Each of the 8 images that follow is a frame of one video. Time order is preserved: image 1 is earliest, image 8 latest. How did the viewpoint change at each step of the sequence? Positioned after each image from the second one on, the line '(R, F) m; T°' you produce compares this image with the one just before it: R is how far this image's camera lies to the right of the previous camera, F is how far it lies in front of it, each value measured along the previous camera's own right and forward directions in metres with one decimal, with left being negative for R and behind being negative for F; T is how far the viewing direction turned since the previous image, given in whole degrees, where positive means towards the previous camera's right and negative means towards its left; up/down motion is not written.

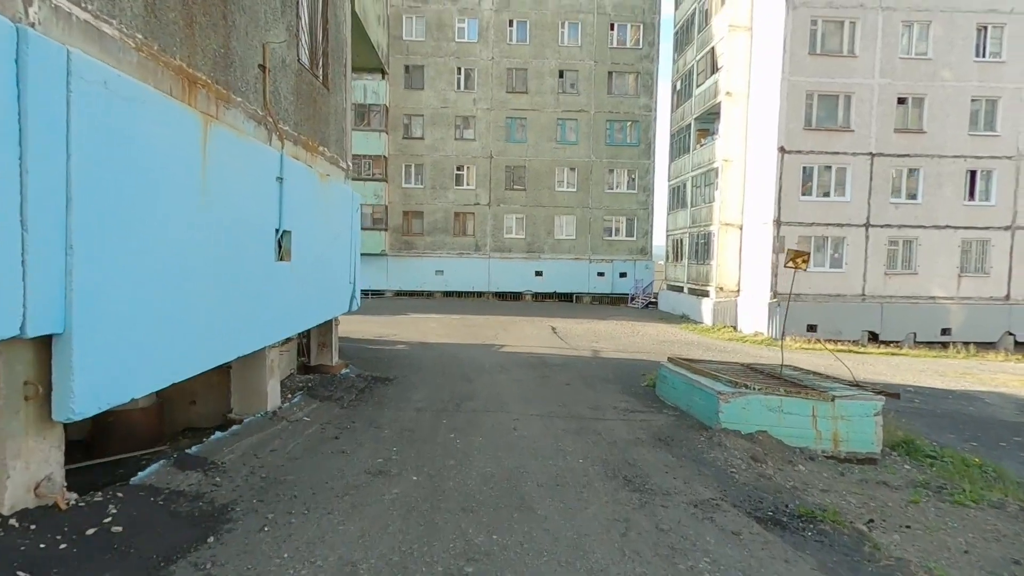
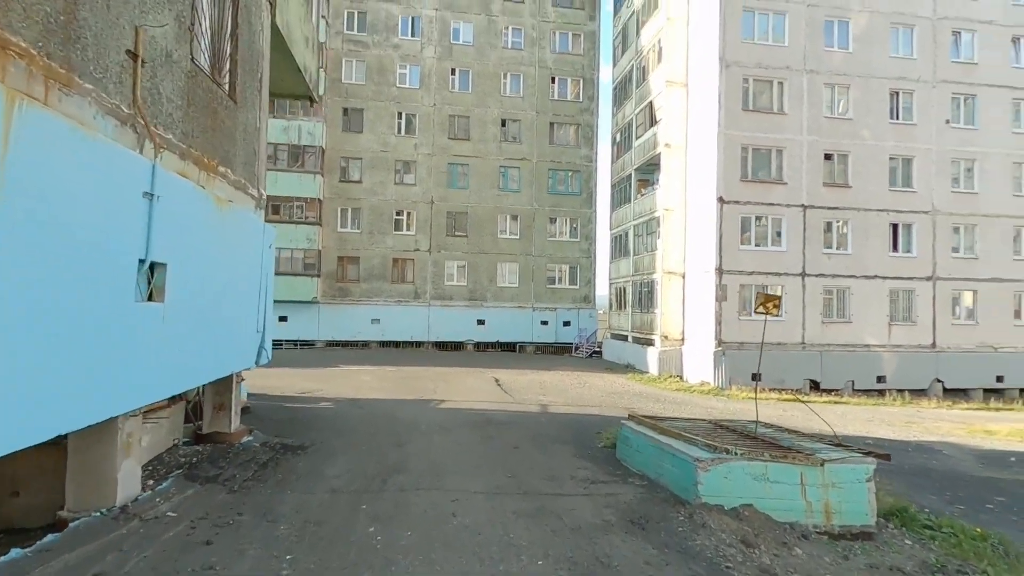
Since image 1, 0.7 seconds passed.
(0.0, +1.1) m; +6°
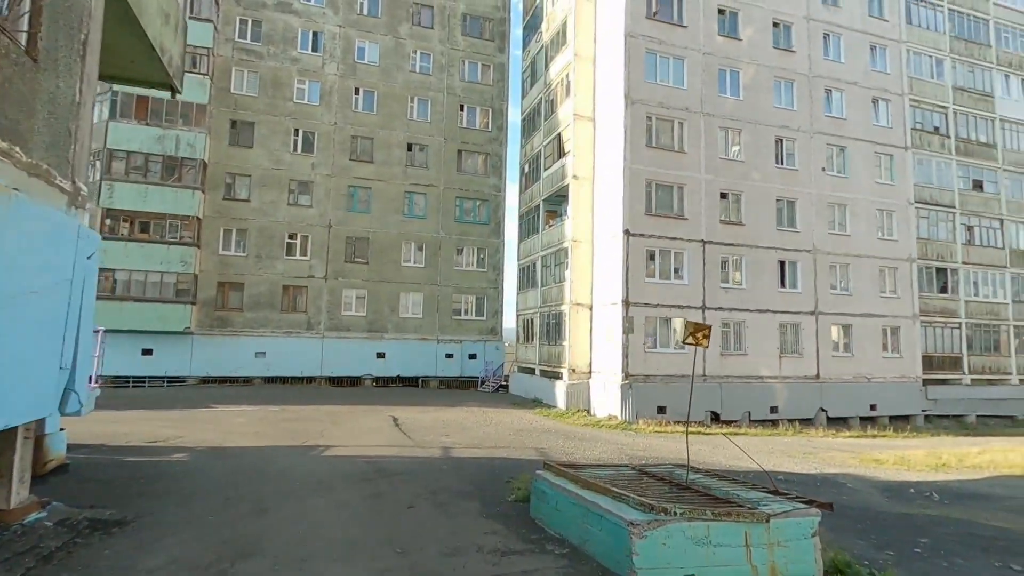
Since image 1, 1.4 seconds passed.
(+0.1, +1.2) m; +10°
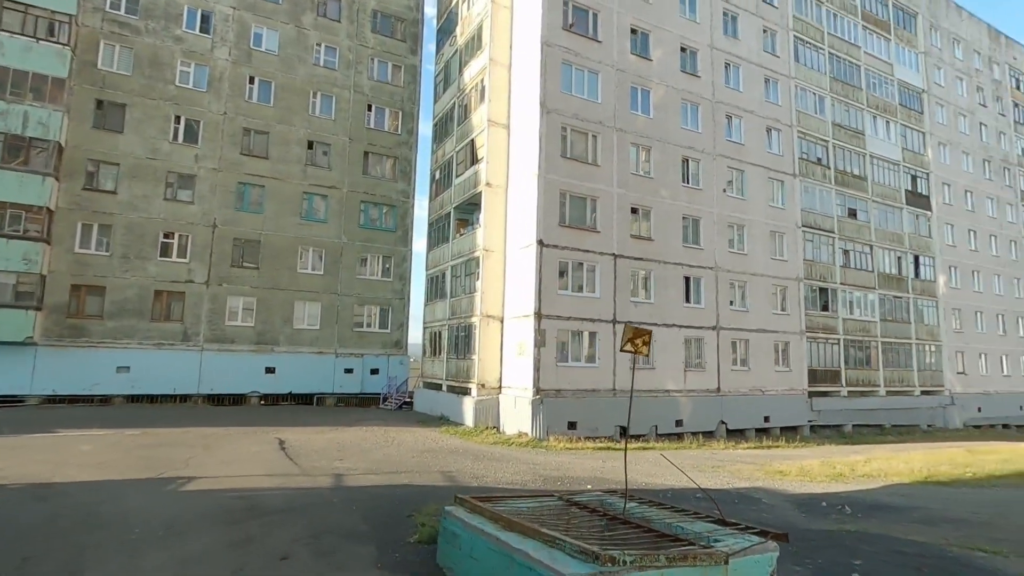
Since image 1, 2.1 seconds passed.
(0.0, +1.1) m; +10°
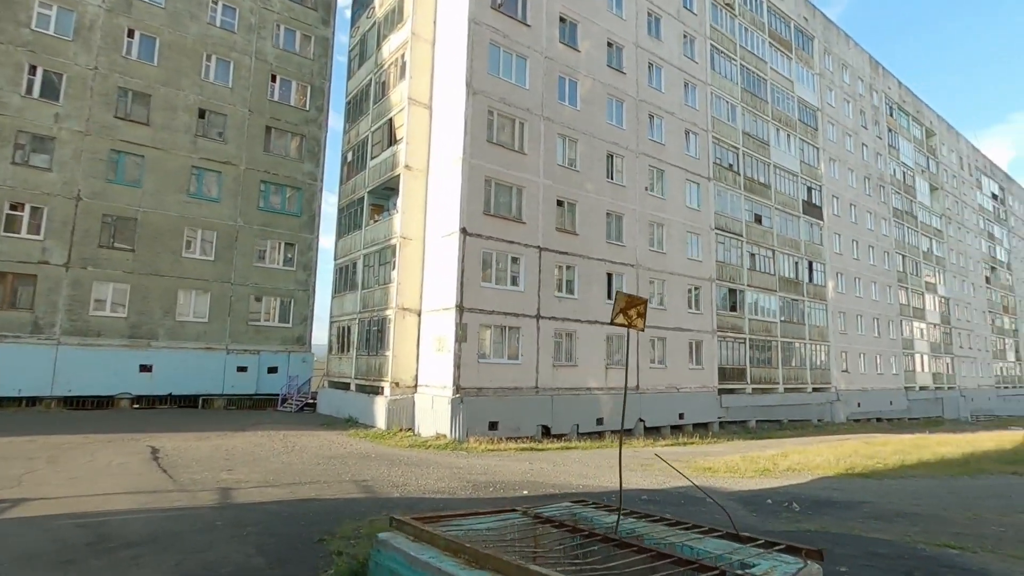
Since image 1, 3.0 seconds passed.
(-0.4, +1.4) m; +9°
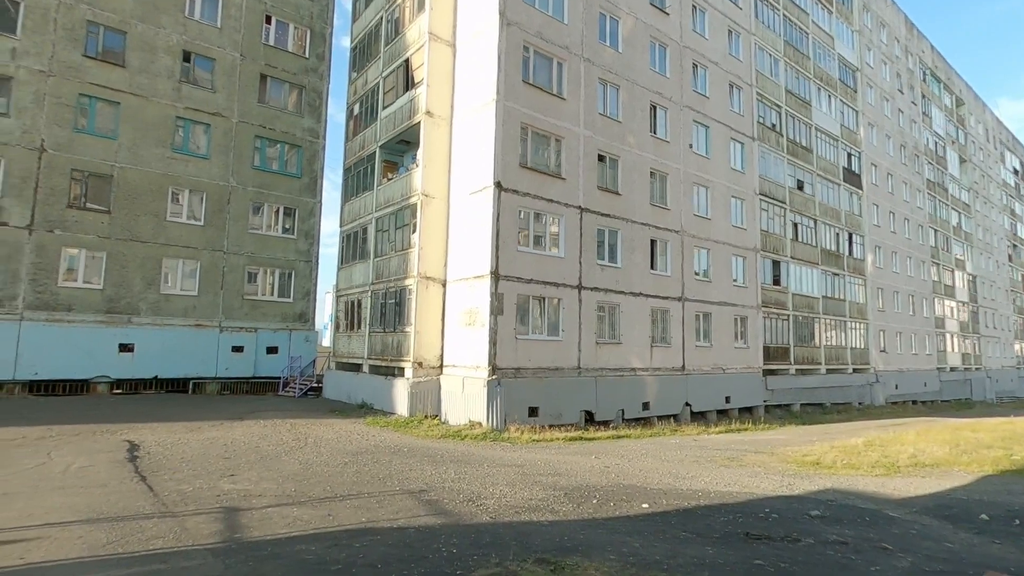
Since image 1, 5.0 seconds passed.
(-1.6, +2.9) m; +1°
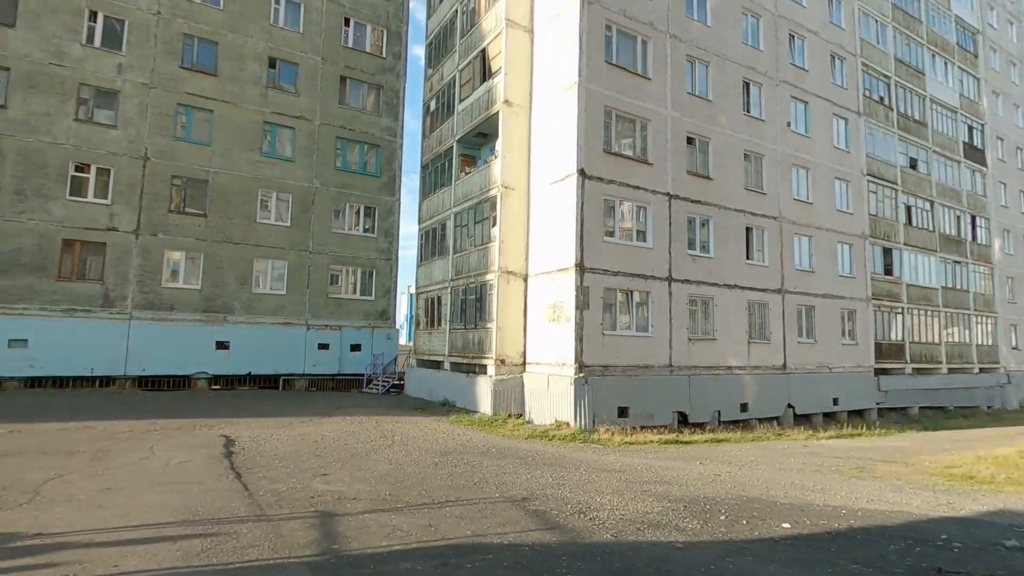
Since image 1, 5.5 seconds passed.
(-0.5, +0.8) m; -7°
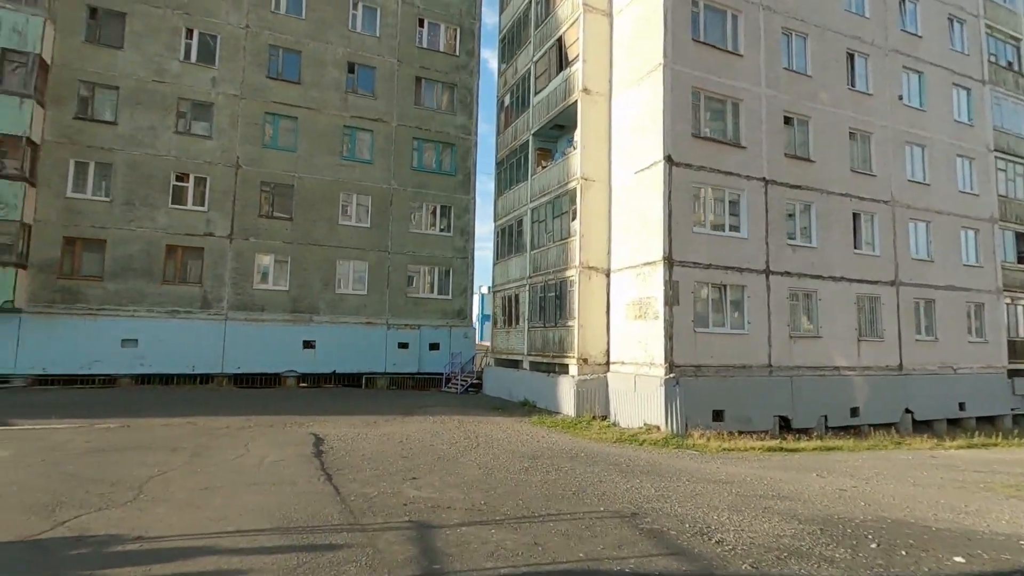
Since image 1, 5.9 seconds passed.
(-0.4, +0.6) m; -7°
